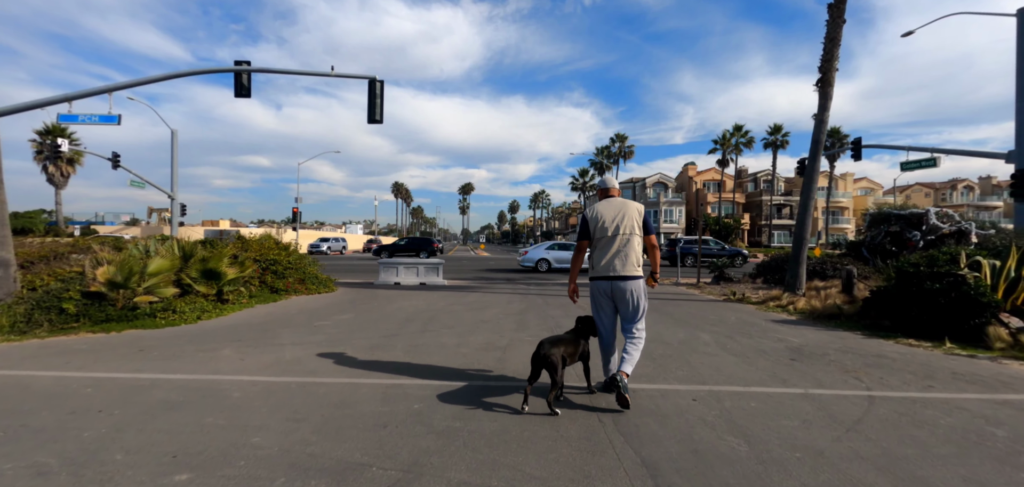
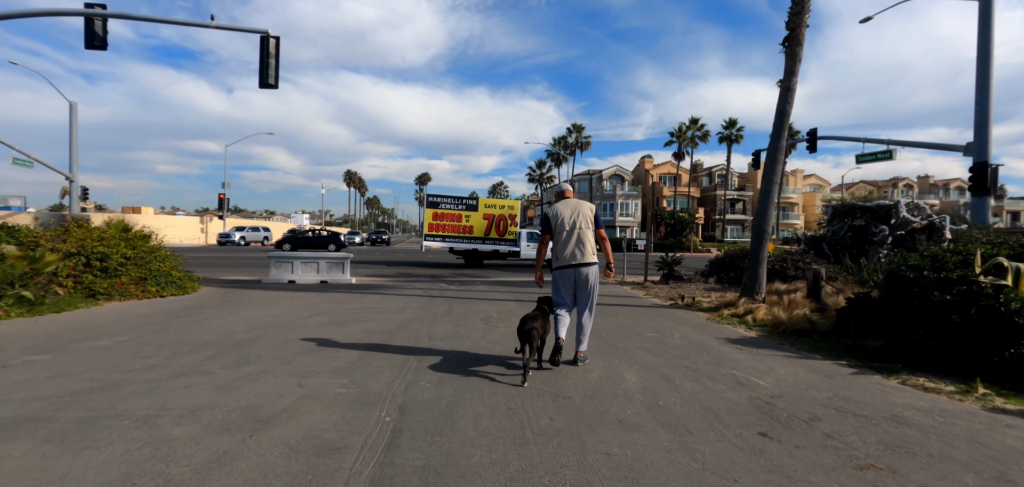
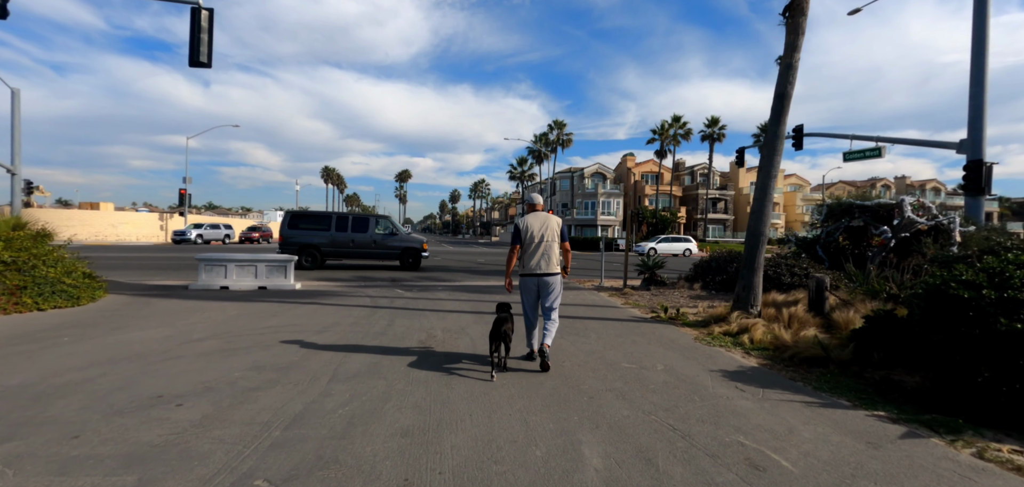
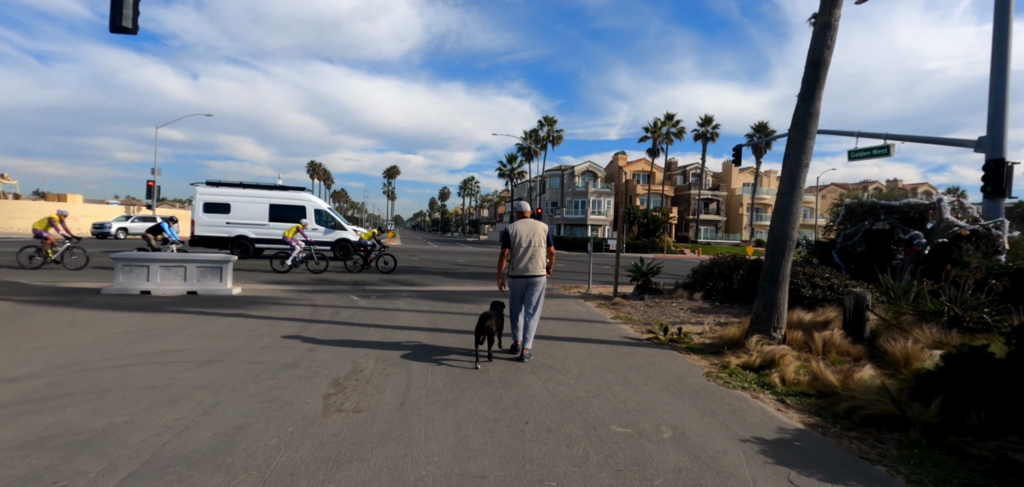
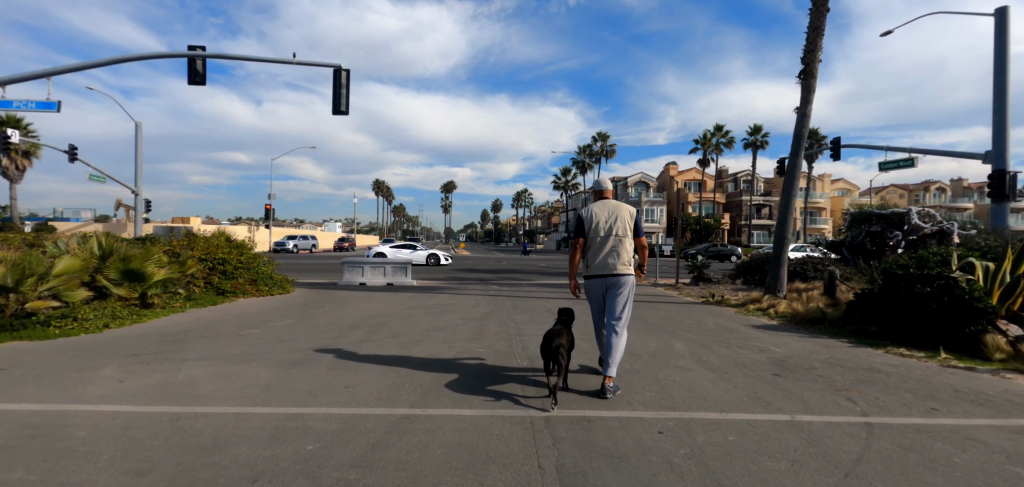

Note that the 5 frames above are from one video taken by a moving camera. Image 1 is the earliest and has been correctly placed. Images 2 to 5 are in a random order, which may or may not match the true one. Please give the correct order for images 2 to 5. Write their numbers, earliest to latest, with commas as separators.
5, 2, 3, 4
